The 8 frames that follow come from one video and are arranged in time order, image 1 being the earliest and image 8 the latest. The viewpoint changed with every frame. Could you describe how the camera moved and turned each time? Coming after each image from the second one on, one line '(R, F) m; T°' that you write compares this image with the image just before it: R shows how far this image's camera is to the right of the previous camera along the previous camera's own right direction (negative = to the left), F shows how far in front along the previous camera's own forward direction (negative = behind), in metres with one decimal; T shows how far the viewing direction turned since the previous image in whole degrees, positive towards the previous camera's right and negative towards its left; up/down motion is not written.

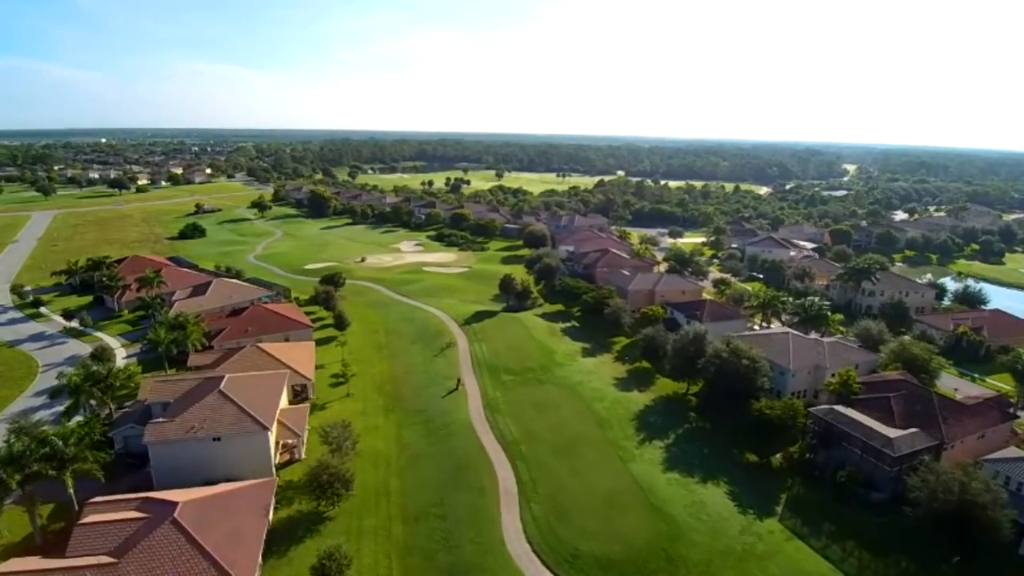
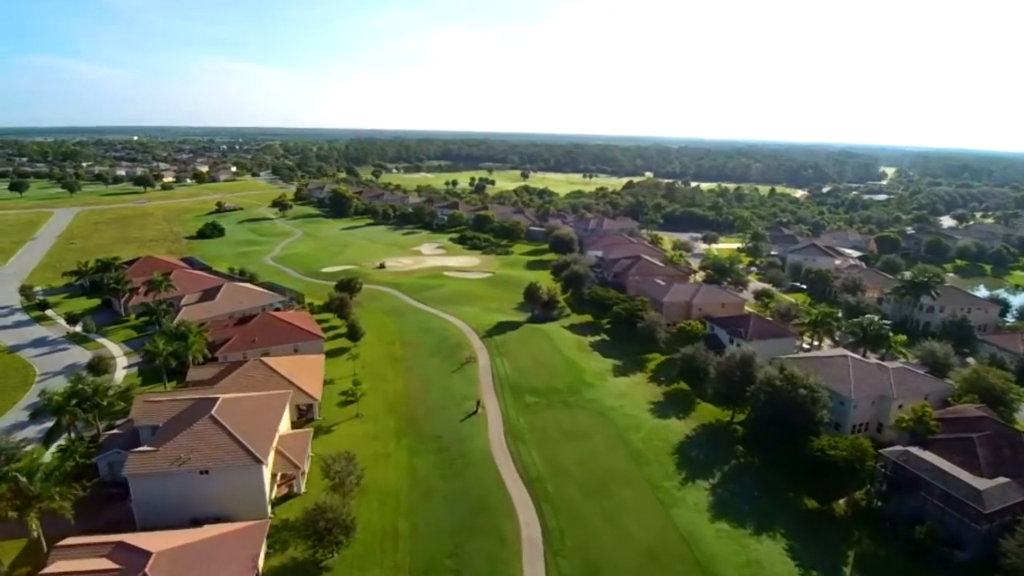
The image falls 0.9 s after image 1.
(-0.3, +5.5) m; -2°
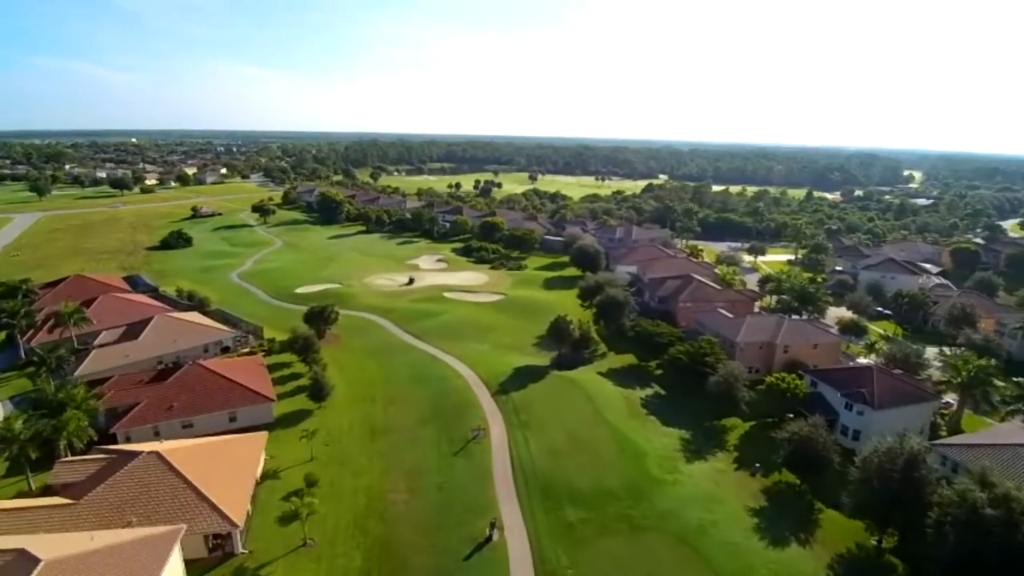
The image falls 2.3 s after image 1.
(-1.6, +19.0) m; 0°
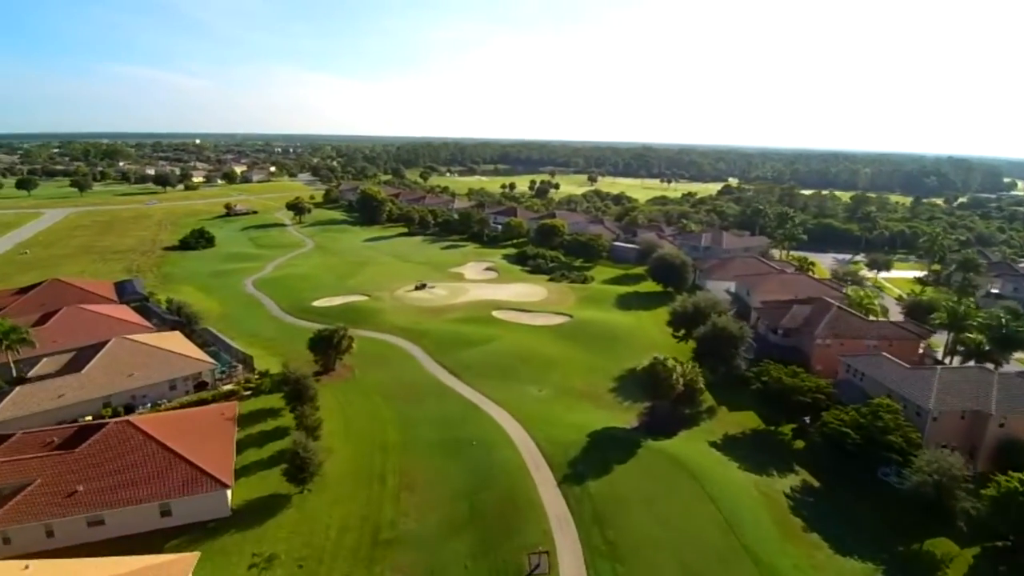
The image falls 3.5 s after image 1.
(-1.6, +17.2) m; -5°
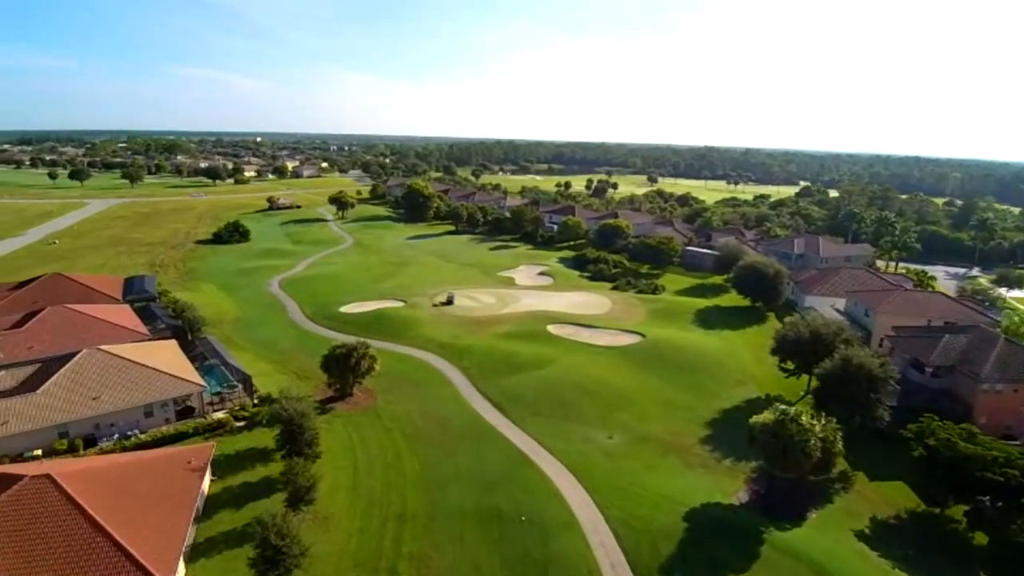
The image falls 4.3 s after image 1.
(-0.9, +10.6) m; -4°
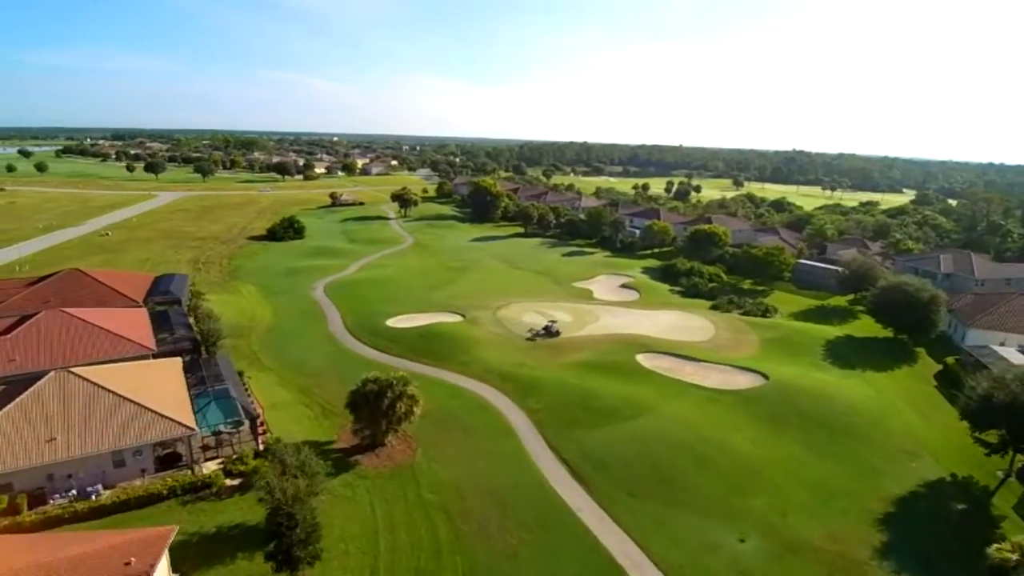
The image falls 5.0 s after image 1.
(-1.1, +10.4) m; -6°
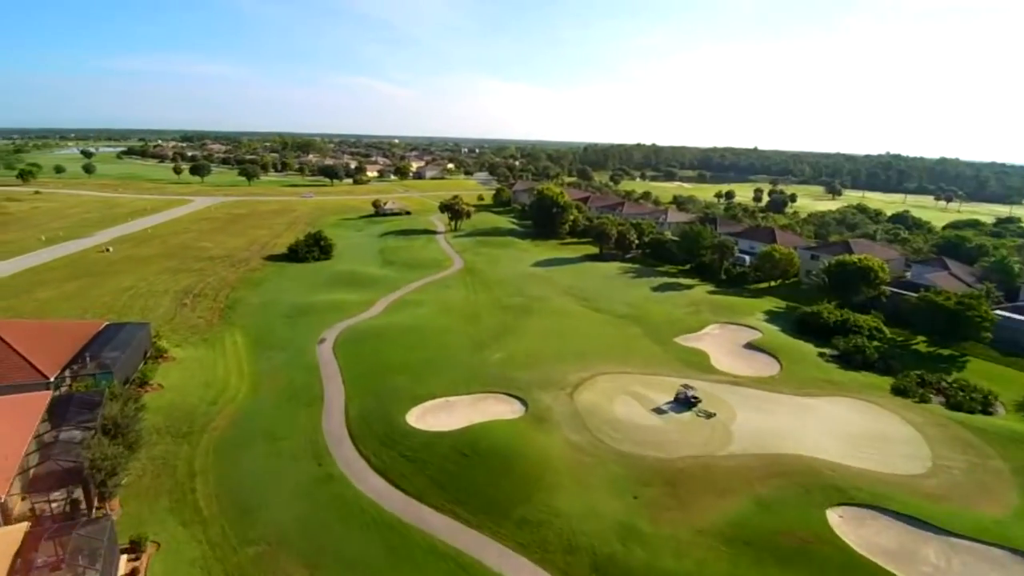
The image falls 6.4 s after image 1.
(-1.8, +17.5) m; -5°
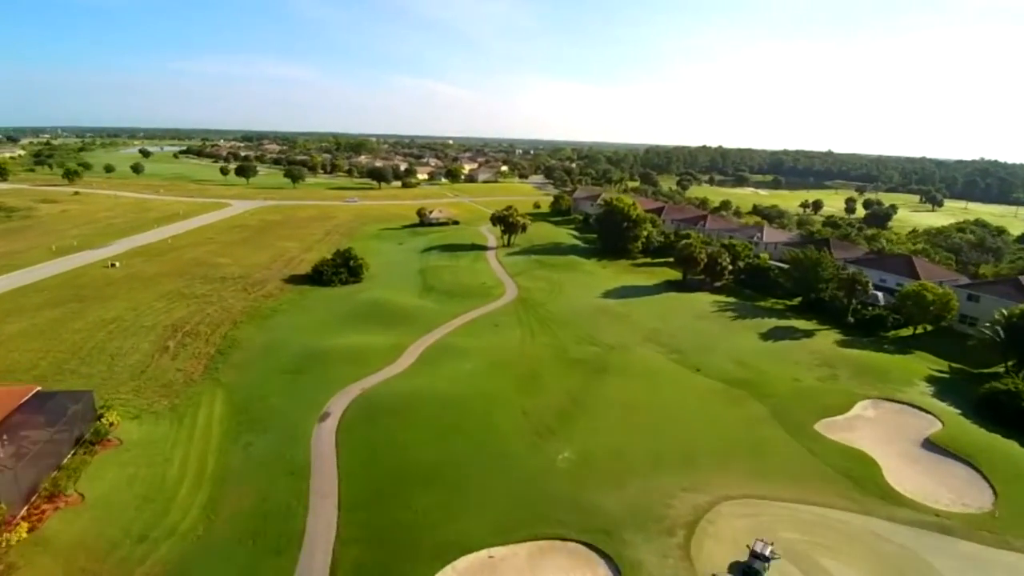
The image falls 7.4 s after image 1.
(-1.3, +12.5) m; -5°
